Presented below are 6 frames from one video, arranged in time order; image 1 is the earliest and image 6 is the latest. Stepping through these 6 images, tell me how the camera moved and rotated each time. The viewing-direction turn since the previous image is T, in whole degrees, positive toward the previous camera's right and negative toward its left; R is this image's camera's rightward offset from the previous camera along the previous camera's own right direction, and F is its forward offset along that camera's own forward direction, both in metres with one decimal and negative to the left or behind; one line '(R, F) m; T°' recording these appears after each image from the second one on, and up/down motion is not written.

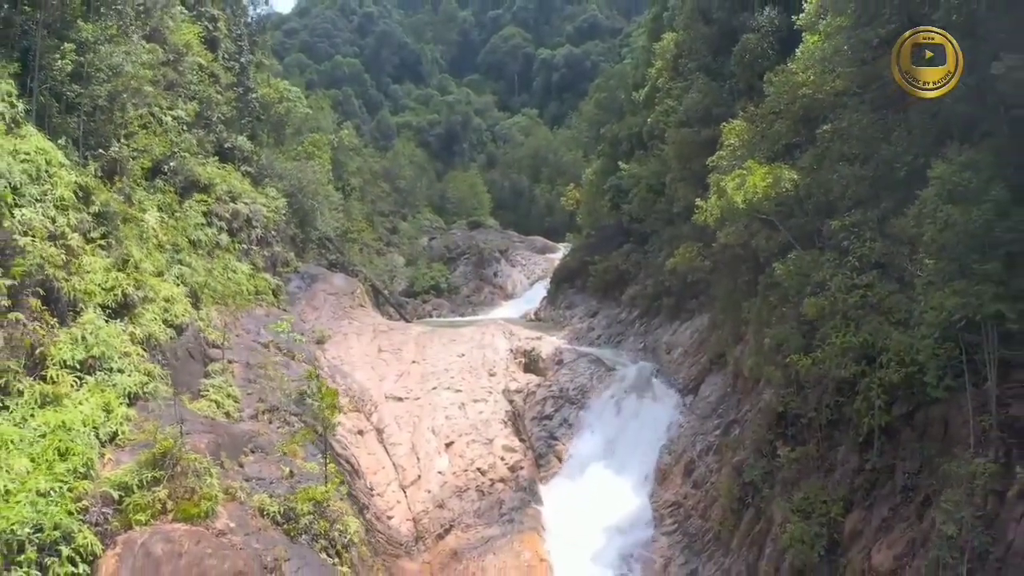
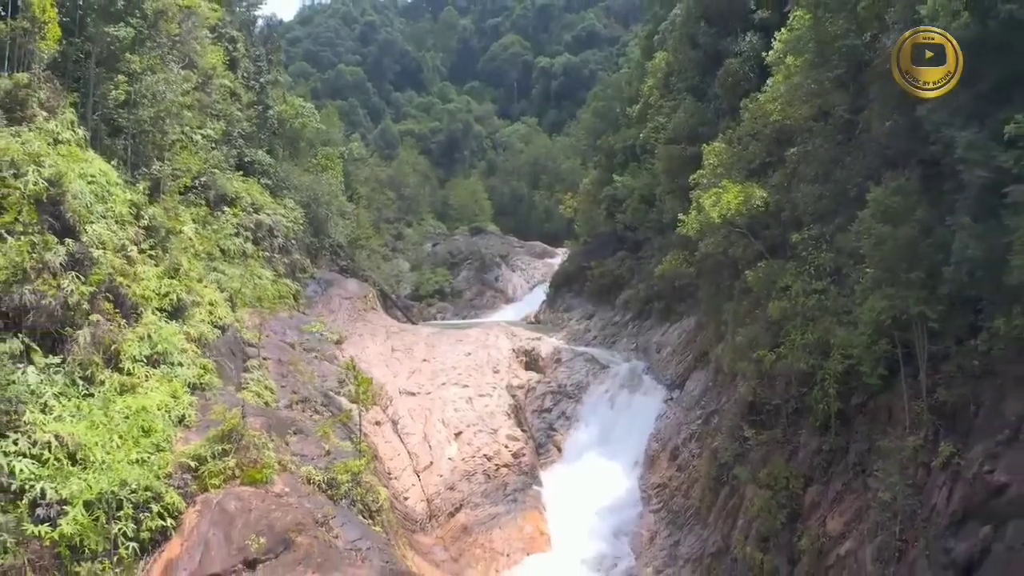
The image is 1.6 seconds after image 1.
(-0.1, -1.5) m; 0°
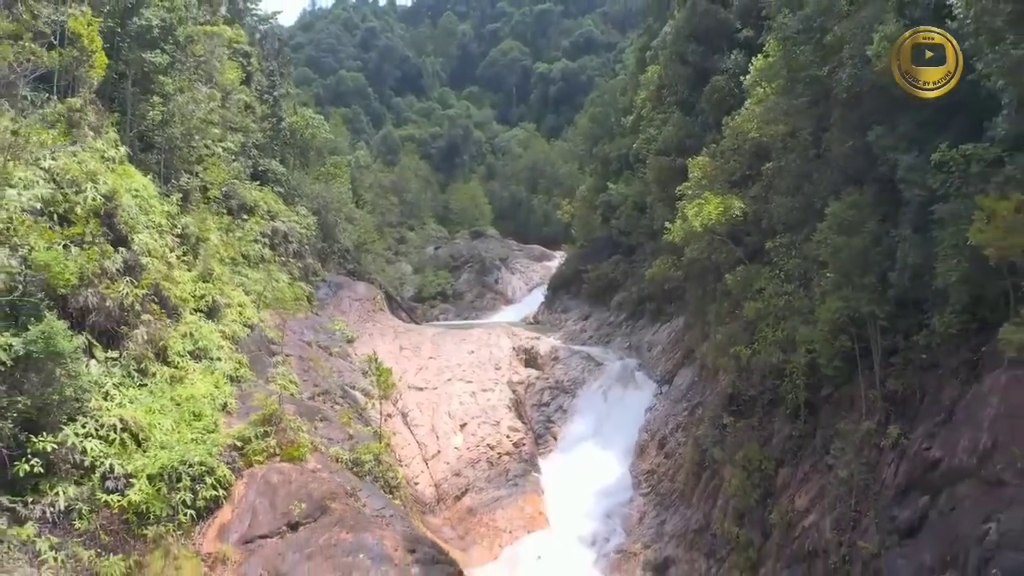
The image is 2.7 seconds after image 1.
(-0.1, -1.3) m; 0°
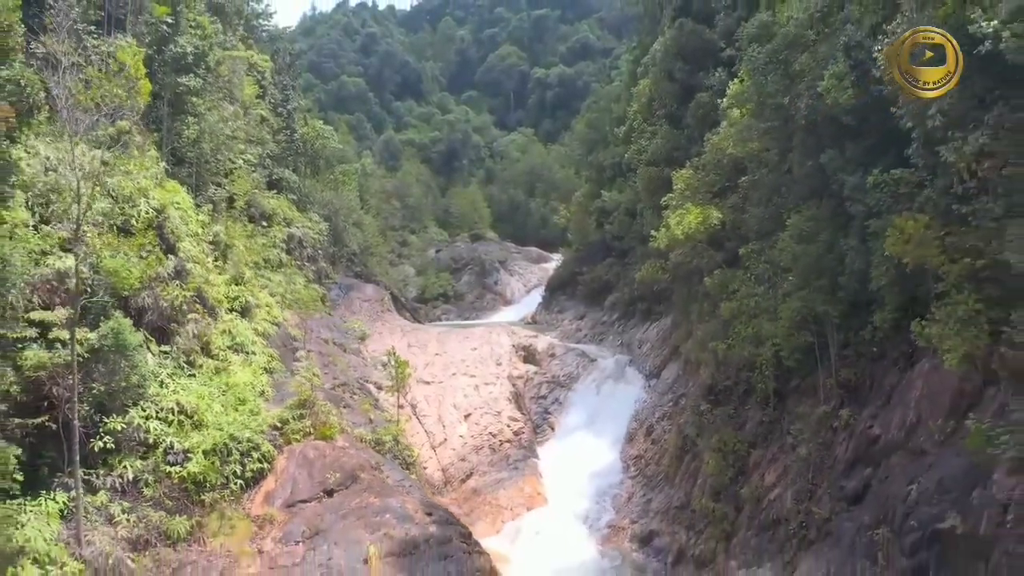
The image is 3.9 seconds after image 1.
(-0.1, -1.6) m; 0°
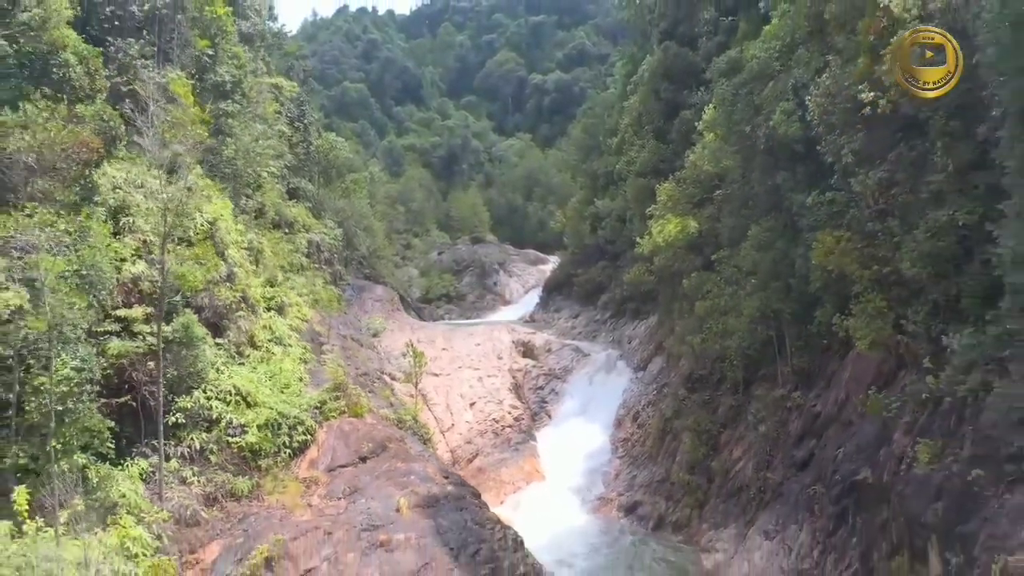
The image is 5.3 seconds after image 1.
(-0.1, -2.1) m; 0°
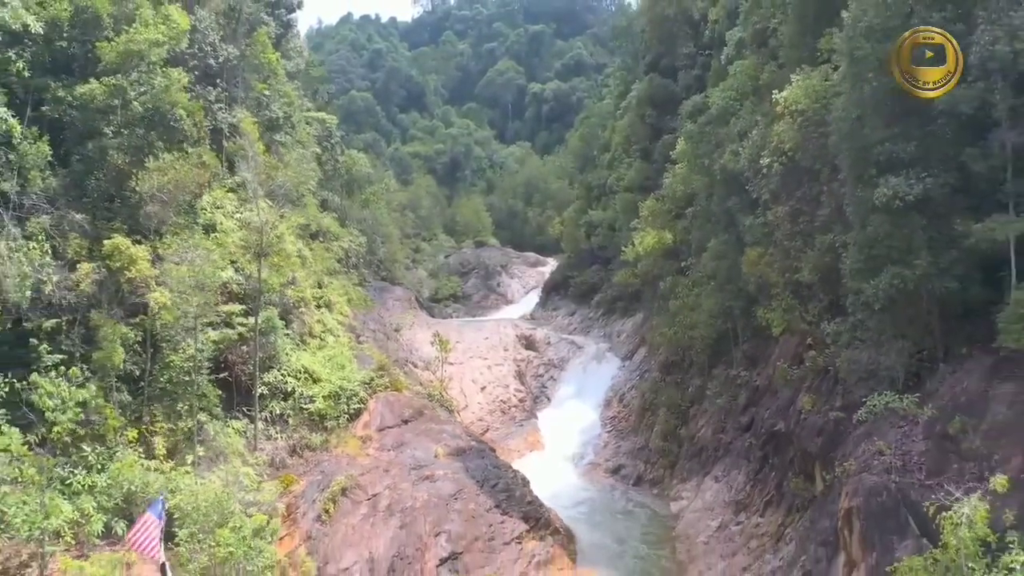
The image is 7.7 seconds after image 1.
(-0.2, -3.7) m; 0°
